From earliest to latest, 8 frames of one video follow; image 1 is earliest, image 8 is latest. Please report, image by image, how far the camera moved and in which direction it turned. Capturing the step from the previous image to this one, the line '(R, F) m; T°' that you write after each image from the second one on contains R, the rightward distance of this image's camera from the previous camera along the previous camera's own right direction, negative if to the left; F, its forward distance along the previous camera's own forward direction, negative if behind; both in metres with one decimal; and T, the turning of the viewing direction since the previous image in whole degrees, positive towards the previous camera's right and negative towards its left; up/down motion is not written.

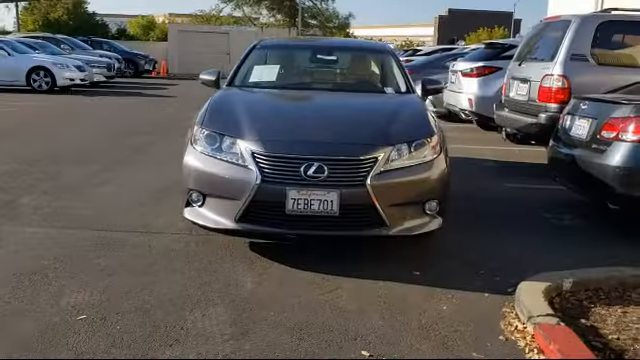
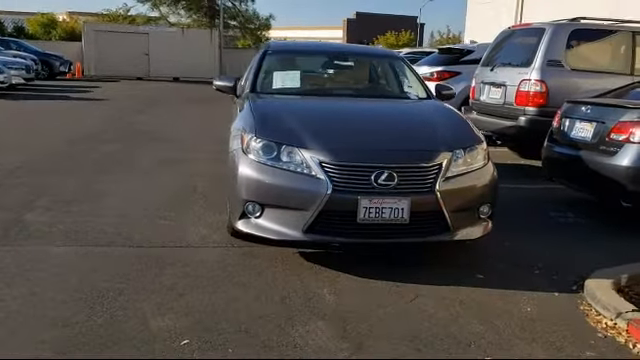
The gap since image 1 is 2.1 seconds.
(-1.2, +0.1) m; +9°
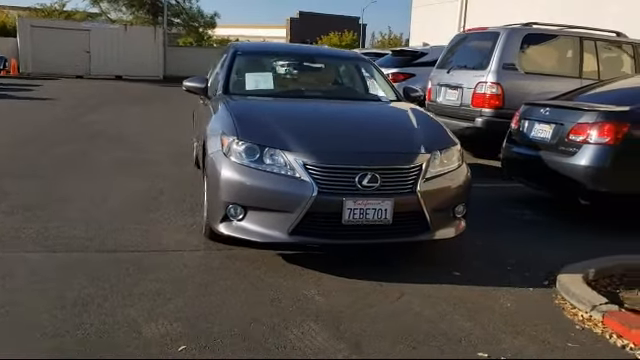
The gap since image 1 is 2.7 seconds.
(-0.3, 0.0) m; +5°
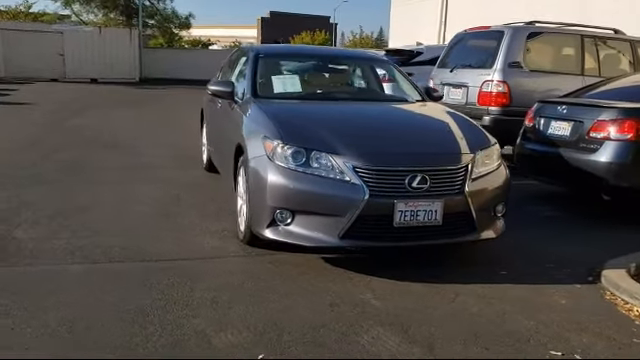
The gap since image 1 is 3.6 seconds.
(-0.6, 0.0) m; +3°
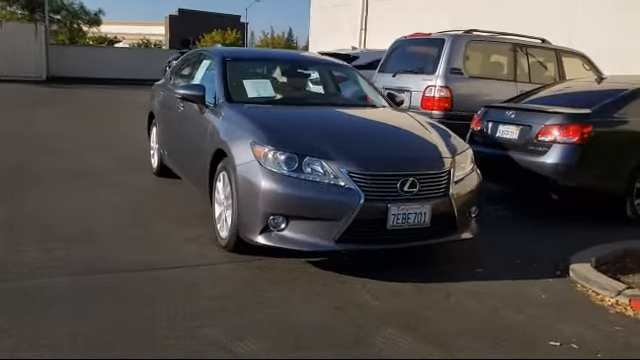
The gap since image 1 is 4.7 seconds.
(-0.6, 0.0) m; +9°
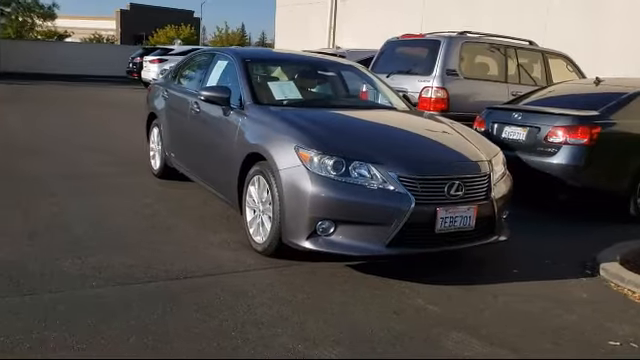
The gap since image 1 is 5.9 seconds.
(-0.7, +0.1) m; +4°
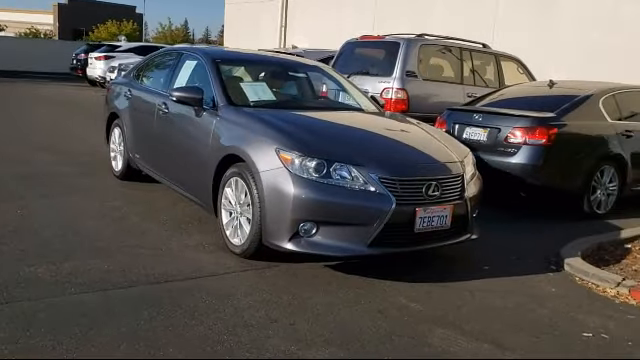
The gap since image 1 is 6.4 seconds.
(-0.3, 0.0) m; +5°
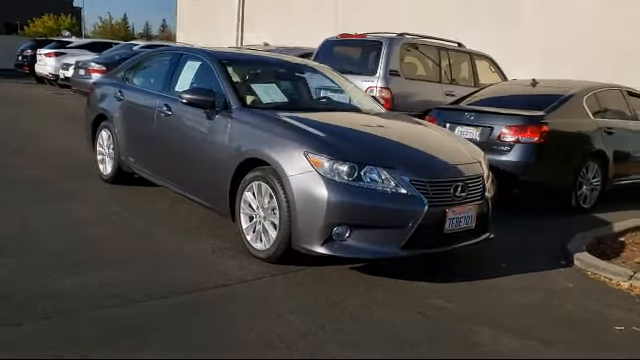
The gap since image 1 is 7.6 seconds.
(-0.7, 0.0) m; +5°
